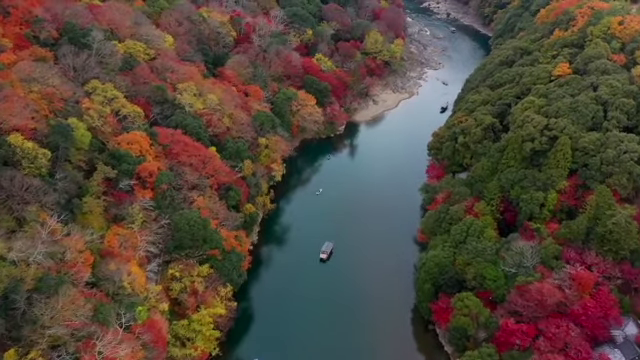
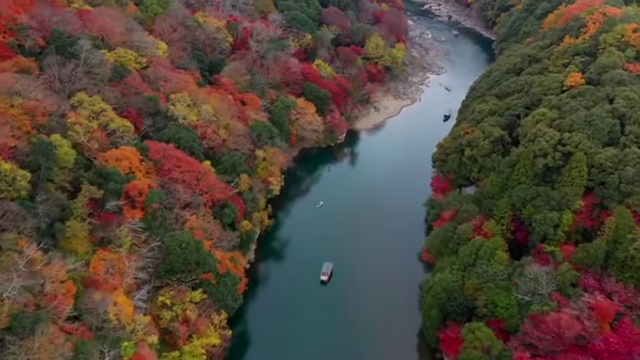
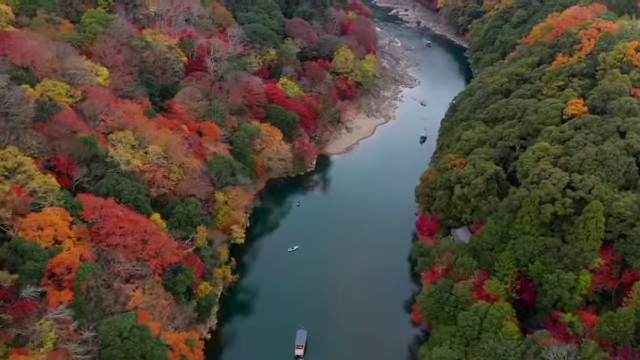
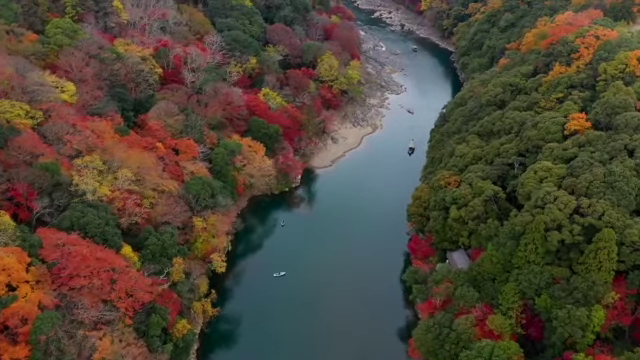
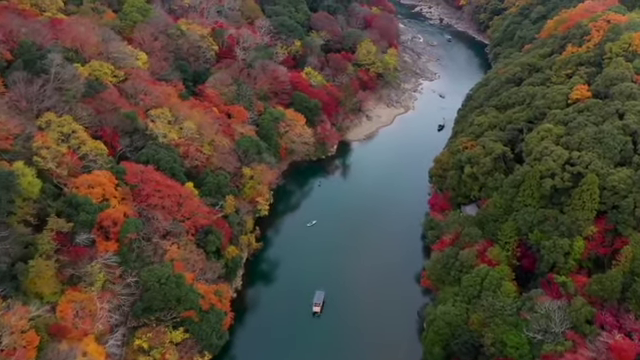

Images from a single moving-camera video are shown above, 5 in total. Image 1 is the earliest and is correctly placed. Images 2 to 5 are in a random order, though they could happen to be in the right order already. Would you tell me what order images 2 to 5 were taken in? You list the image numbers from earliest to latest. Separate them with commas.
2, 5, 3, 4
